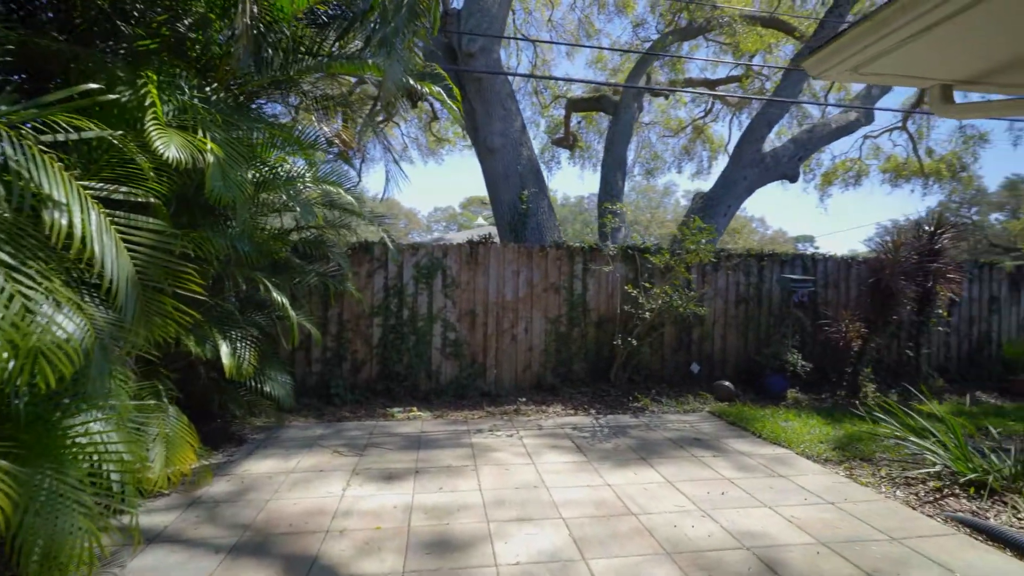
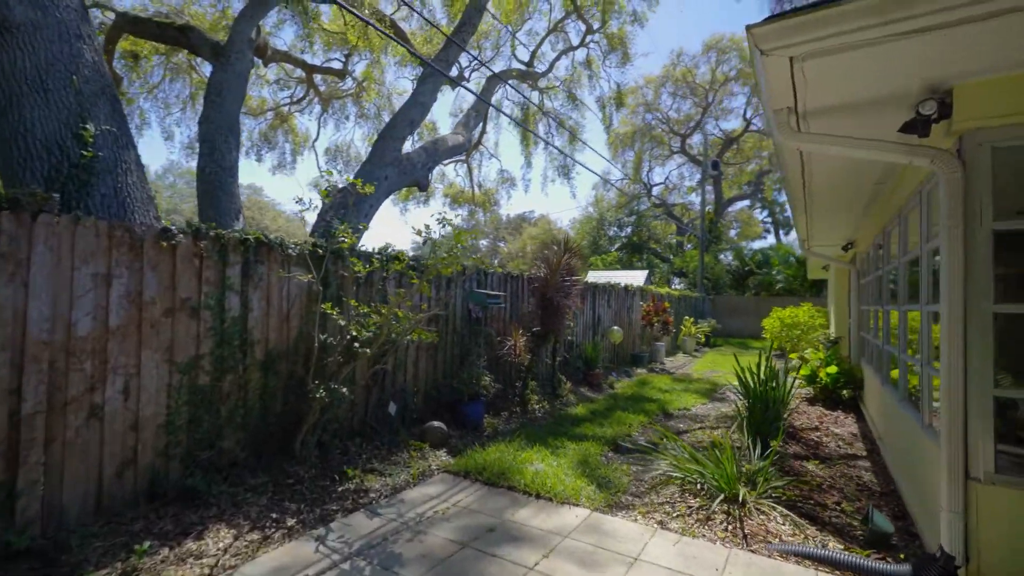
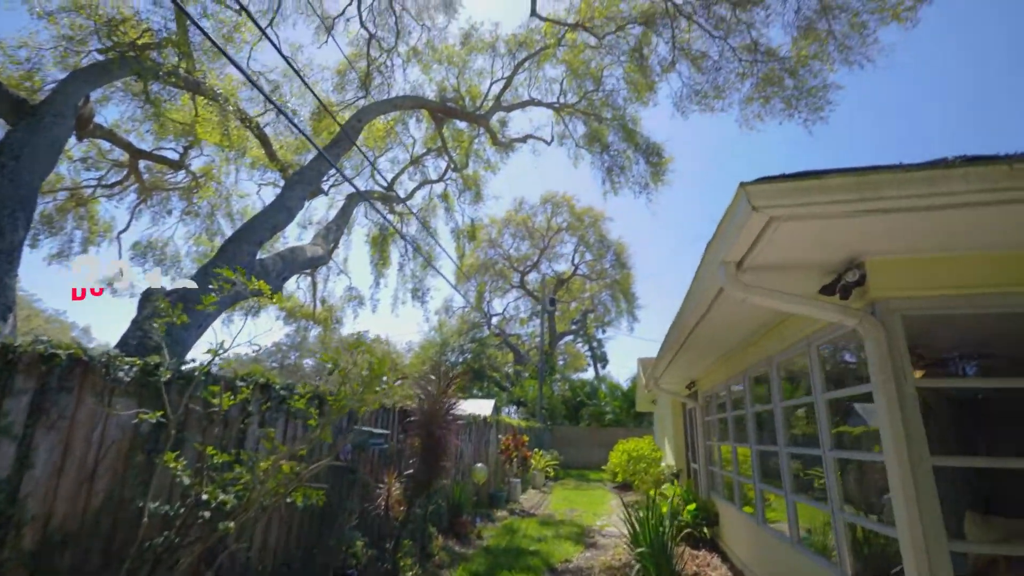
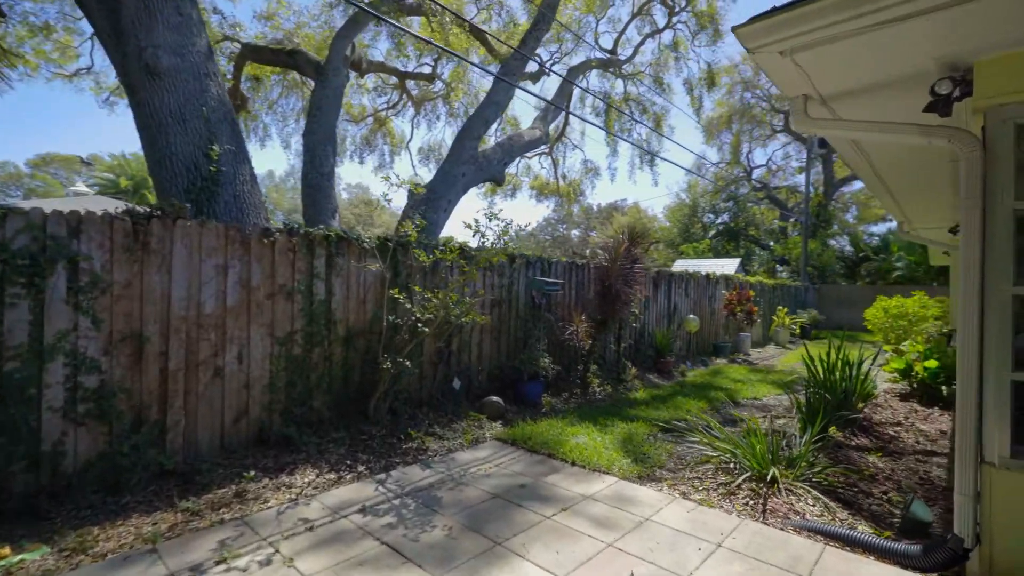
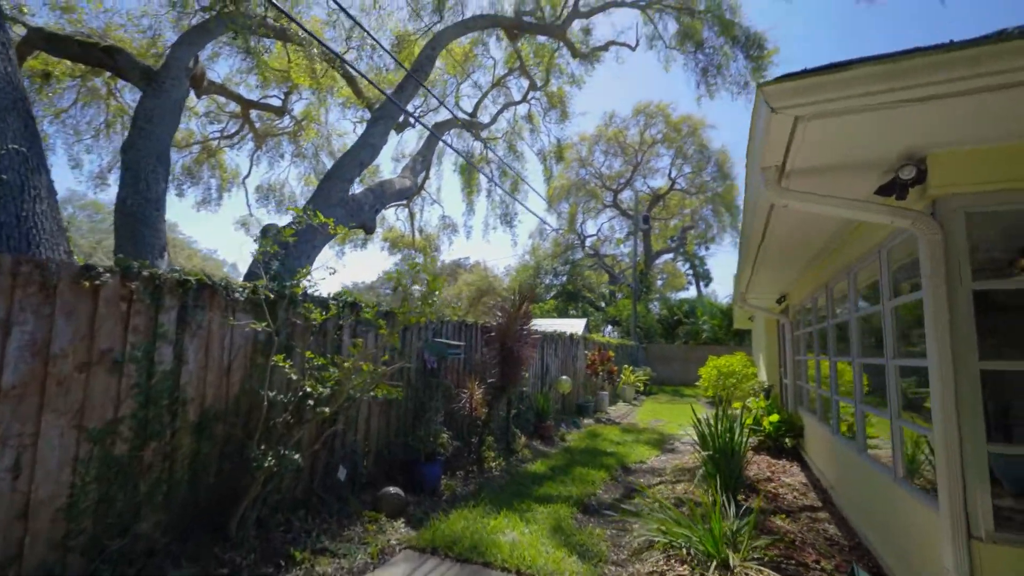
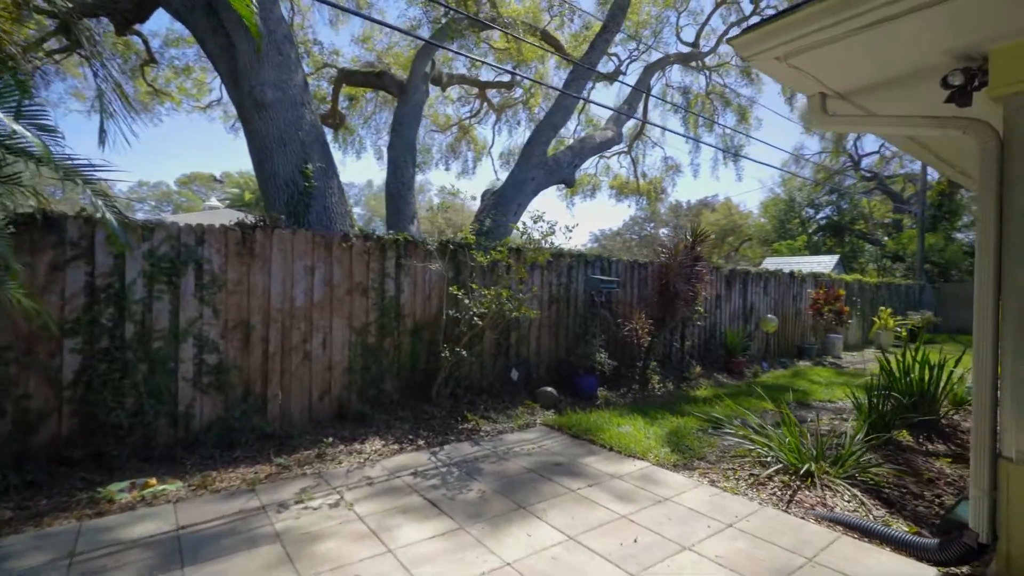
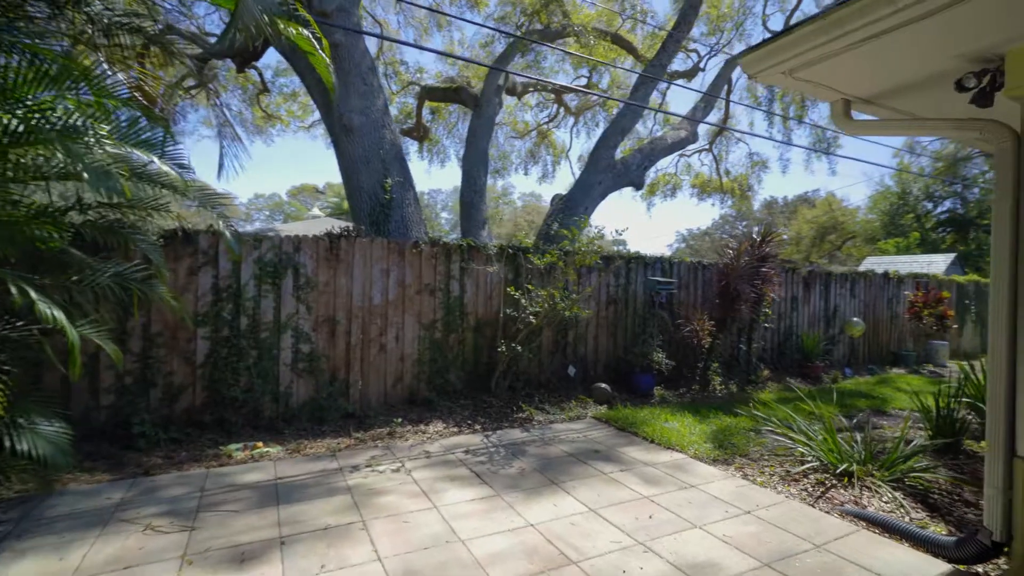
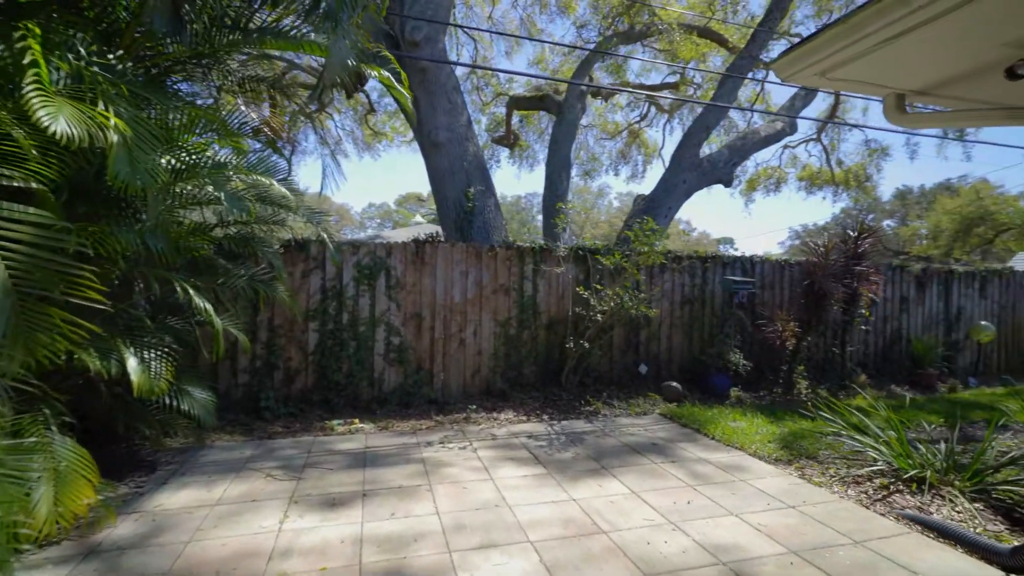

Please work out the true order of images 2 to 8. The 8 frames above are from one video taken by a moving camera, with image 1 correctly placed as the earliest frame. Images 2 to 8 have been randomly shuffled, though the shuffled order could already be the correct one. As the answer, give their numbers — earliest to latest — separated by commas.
8, 7, 6, 4, 2, 5, 3
